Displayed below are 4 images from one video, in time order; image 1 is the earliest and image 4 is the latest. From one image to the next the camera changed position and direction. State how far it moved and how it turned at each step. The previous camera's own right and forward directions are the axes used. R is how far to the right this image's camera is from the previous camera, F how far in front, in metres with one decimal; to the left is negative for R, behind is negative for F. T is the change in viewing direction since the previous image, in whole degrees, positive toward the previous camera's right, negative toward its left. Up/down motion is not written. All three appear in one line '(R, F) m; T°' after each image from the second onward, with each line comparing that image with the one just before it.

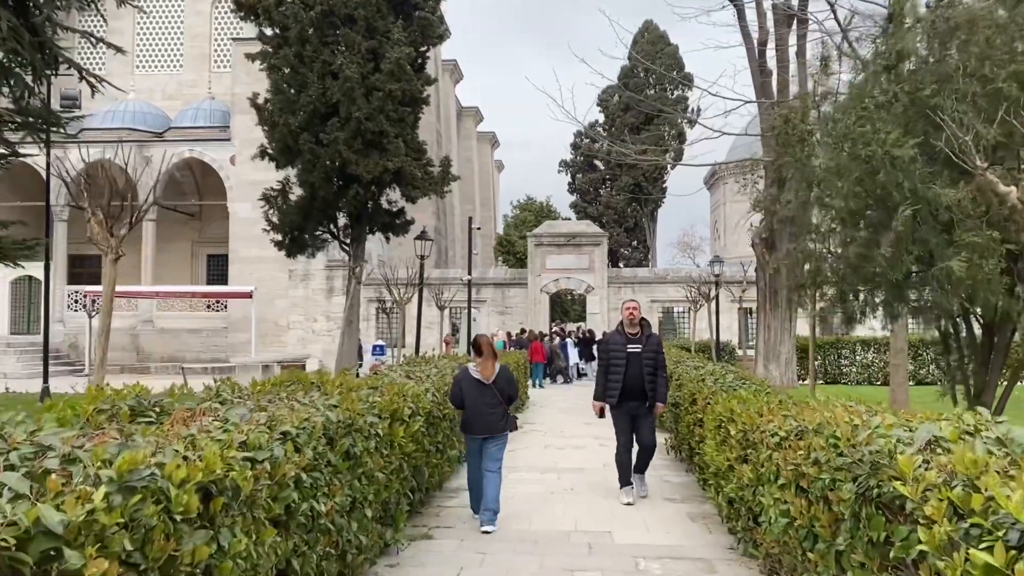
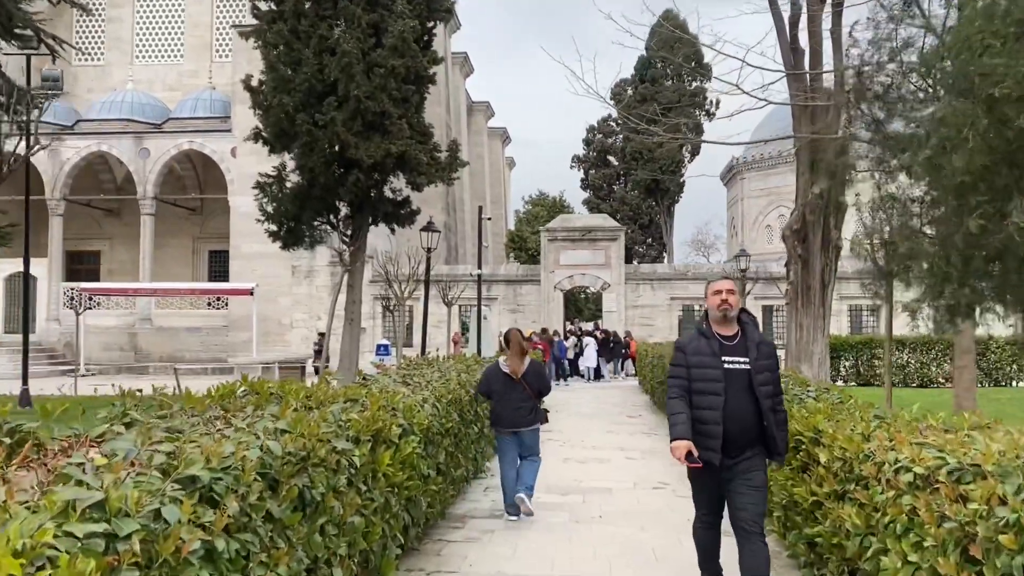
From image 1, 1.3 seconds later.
(0.0, +1.4) m; -1°
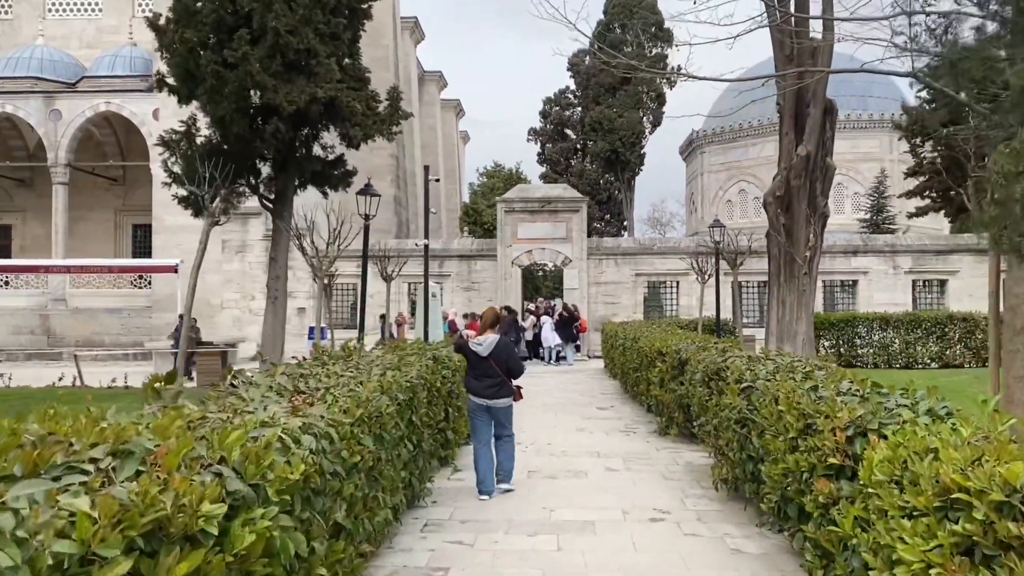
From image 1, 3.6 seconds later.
(+0.1, +2.3) m; +3°
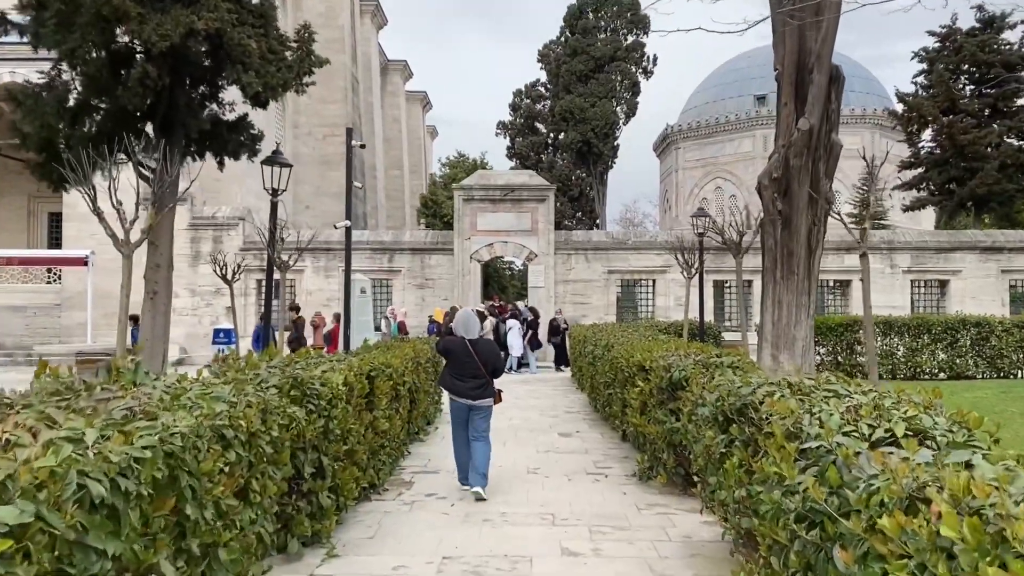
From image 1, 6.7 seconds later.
(+0.4, +2.9) m; +2°
